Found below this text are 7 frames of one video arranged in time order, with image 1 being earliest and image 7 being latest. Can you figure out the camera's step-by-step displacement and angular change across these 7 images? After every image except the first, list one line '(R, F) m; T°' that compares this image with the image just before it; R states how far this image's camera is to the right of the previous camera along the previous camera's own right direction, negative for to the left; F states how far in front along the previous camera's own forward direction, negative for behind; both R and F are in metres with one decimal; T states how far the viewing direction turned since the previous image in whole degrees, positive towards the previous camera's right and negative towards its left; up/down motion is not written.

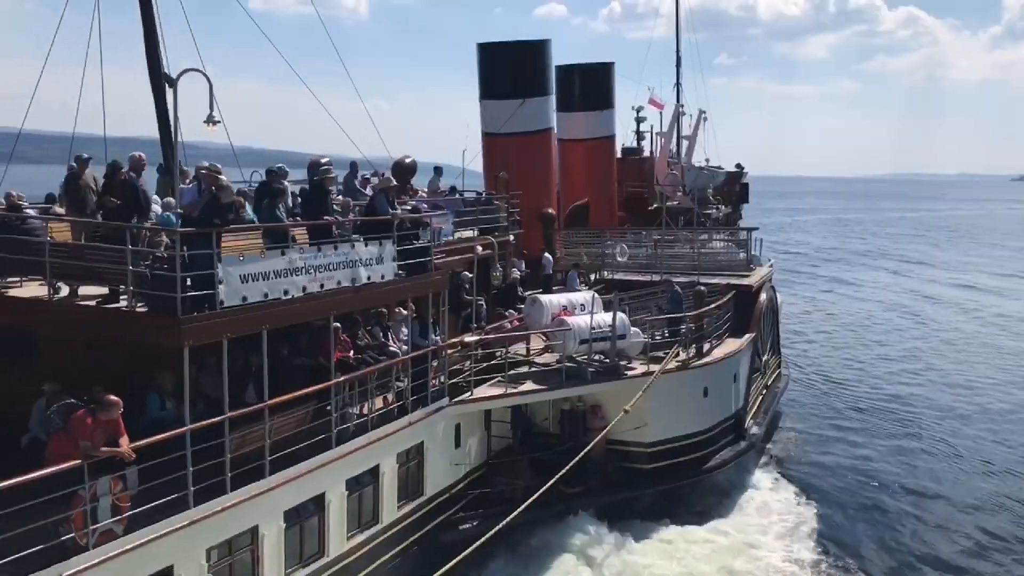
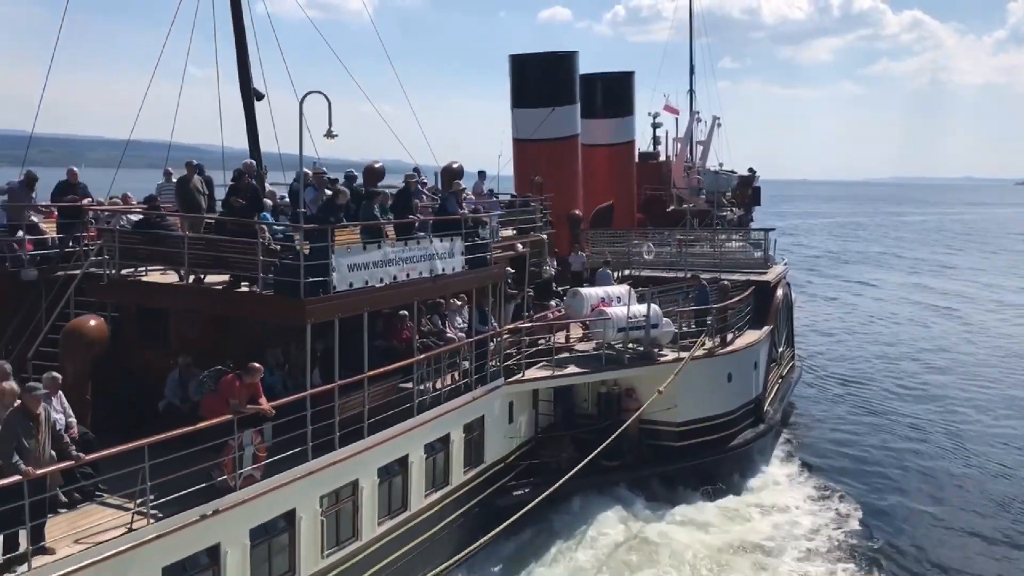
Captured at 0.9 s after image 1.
(-0.7, -1.6) m; 0°
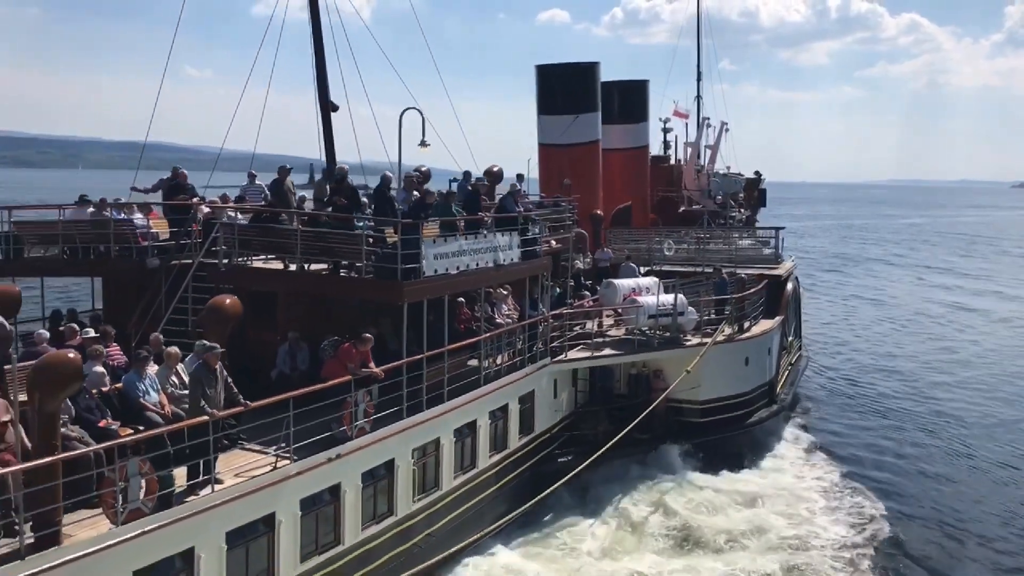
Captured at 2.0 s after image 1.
(-0.8, -1.9) m; 0°
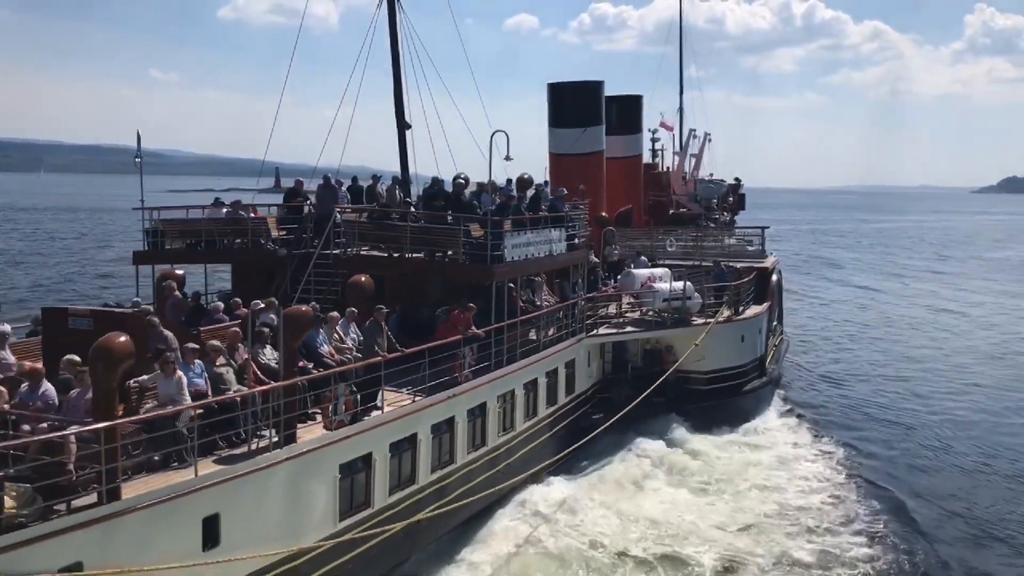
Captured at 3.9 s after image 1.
(-1.6, -3.6) m; +2°
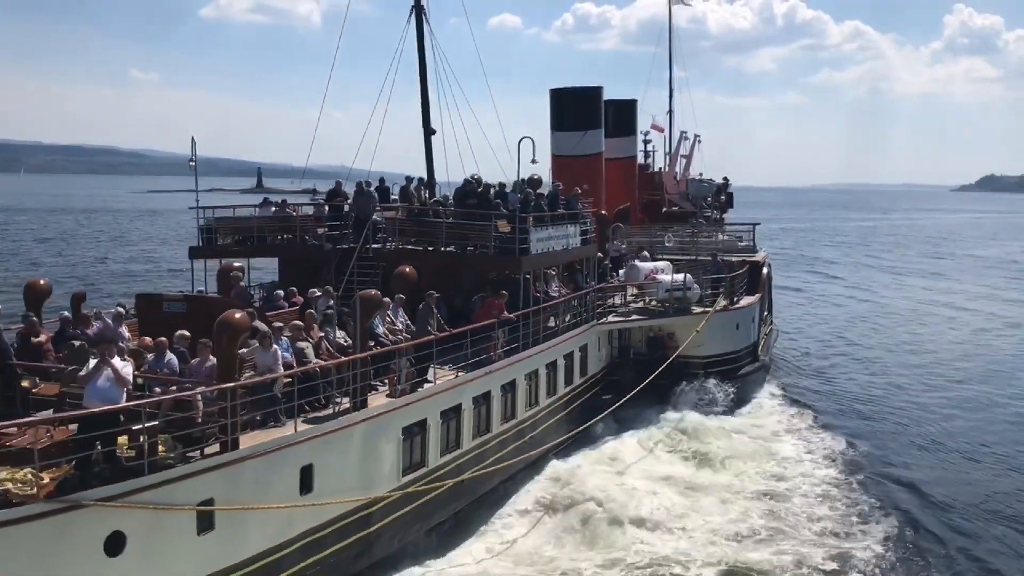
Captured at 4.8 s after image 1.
(-0.8, -1.9) m; +1°
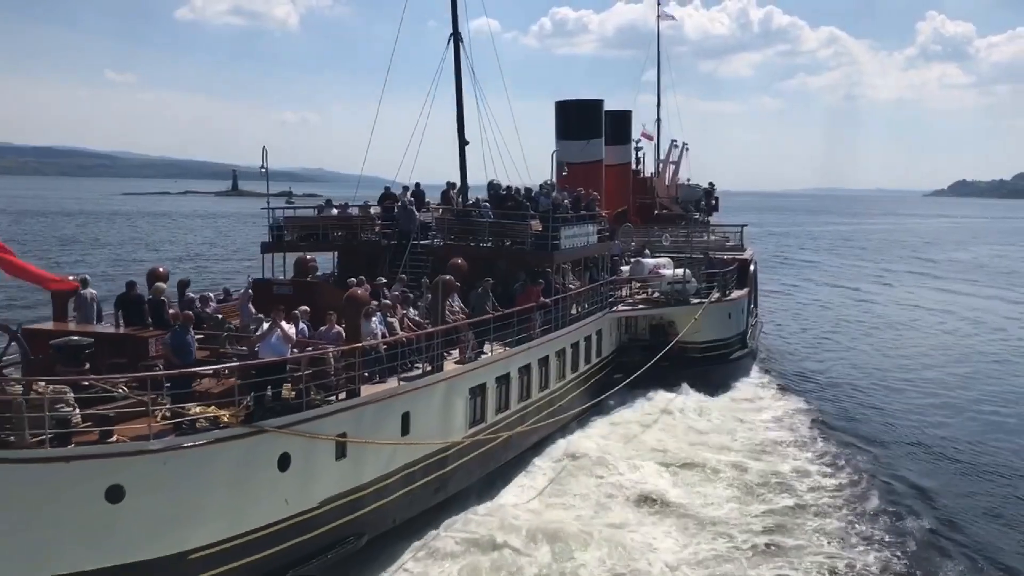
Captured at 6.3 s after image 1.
(-1.2, -3.2) m; +1°
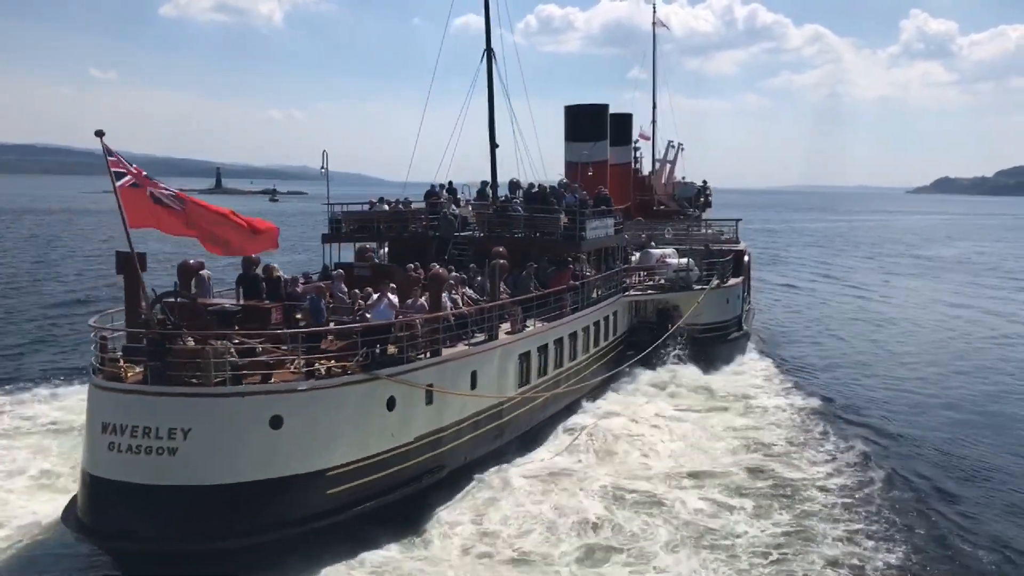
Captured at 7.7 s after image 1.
(-1.2, -3.4) m; +1°
